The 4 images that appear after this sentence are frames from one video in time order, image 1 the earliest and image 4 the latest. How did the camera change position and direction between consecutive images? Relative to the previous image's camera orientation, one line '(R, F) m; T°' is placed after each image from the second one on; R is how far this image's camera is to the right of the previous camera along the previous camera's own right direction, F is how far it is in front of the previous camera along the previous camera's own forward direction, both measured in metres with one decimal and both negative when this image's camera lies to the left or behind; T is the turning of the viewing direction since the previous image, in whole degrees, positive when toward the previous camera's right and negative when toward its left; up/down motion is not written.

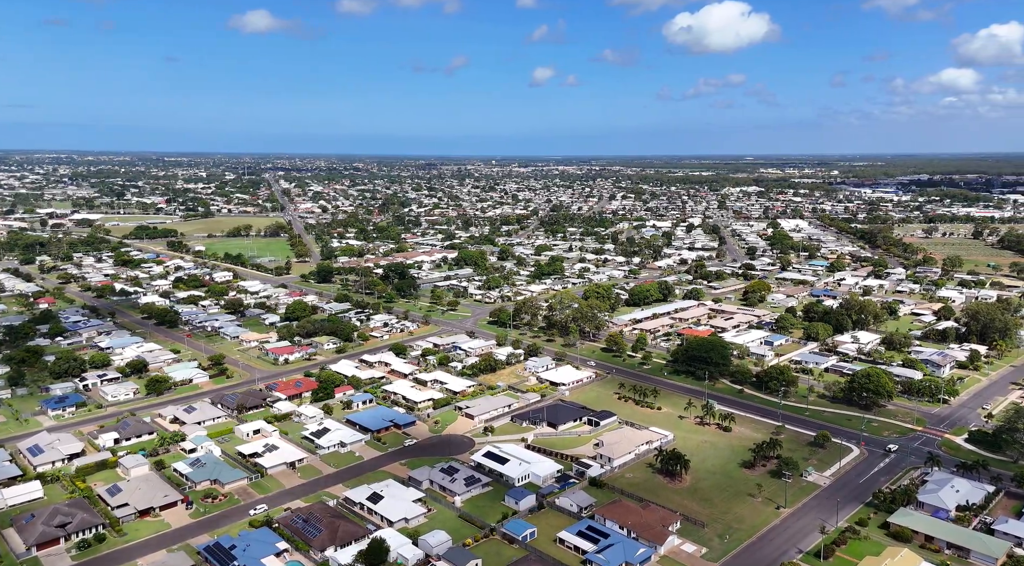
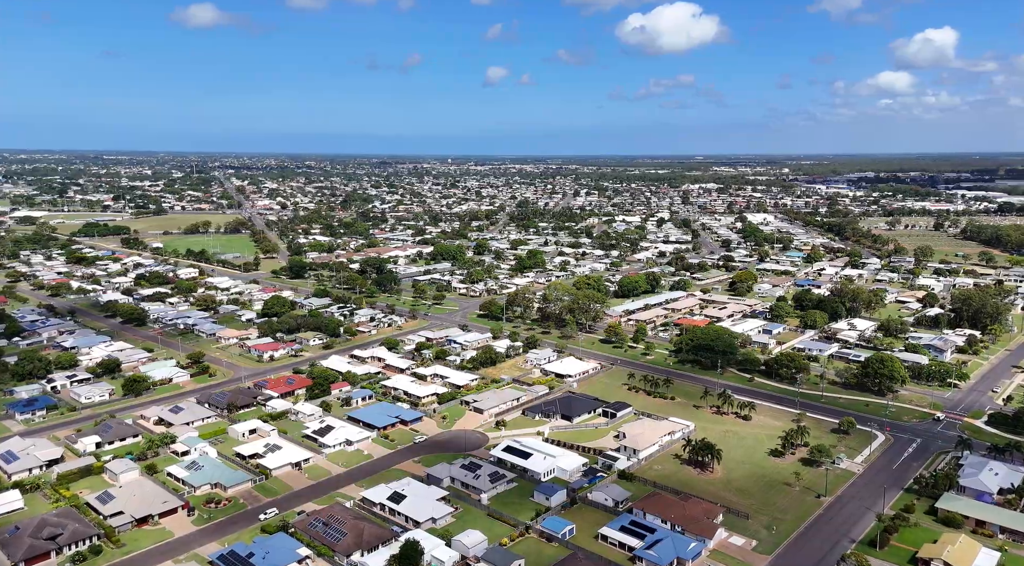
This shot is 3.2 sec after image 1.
(-3.2, +2.1) m; +4°
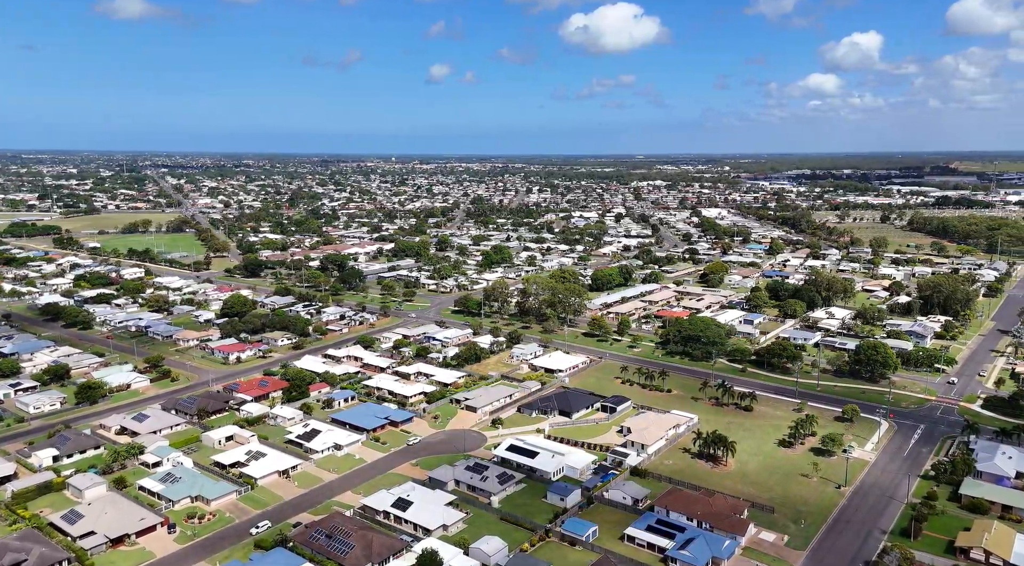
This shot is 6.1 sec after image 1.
(-2.6, +2.2) m; +5°
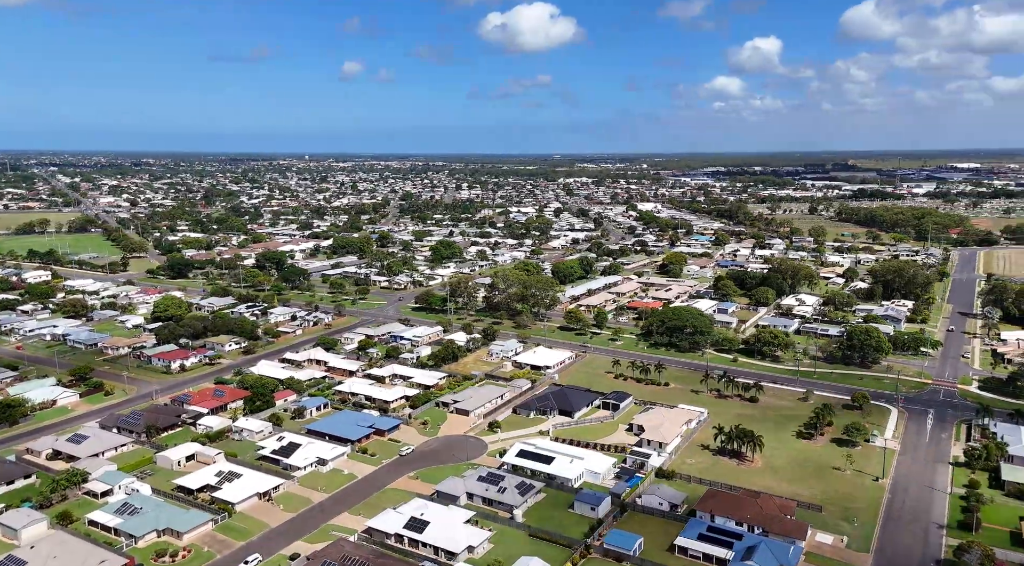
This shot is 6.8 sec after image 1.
(-3.5, +3.6) m; +7°
